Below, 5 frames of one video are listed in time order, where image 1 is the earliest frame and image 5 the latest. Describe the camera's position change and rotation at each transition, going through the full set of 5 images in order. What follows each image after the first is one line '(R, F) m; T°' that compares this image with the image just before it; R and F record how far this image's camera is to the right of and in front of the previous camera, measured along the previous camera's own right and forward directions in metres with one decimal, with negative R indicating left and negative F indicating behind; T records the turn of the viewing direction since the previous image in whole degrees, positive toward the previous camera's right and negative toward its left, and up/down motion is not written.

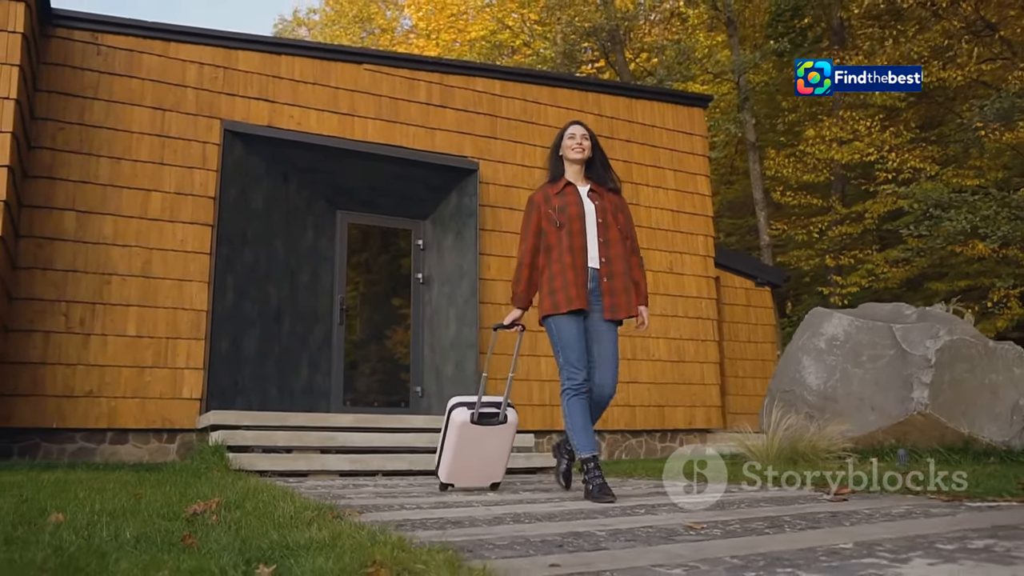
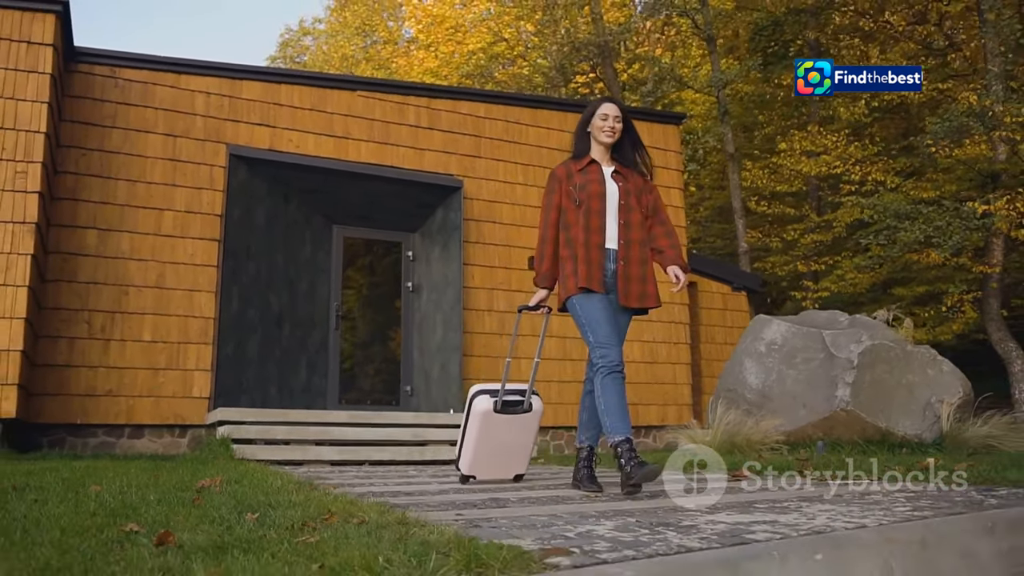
(+0.3, -0.7) m; -1°
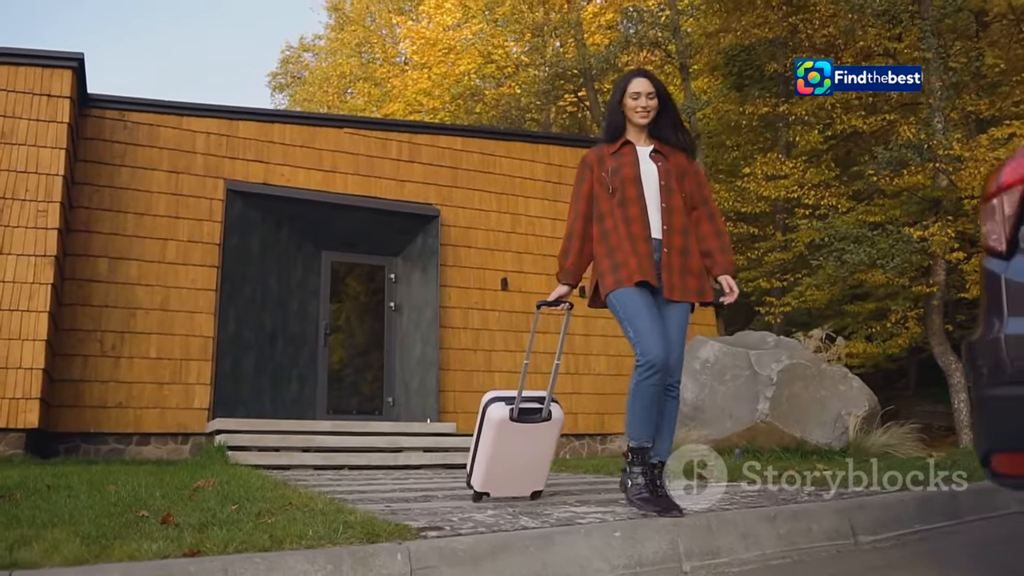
(+0.3, -0.9) m; 0°
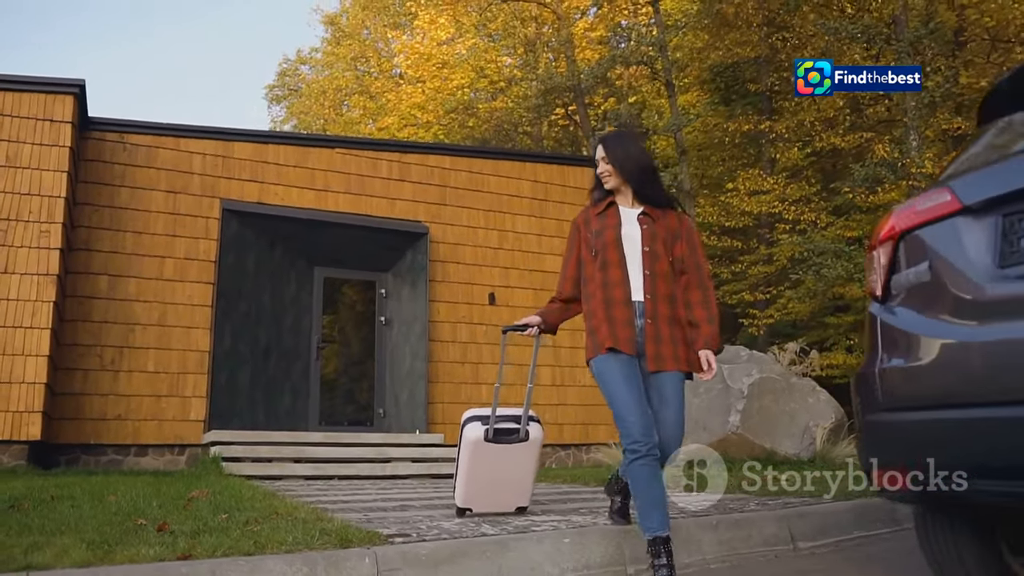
(+0.1, -0.3) m; 0°
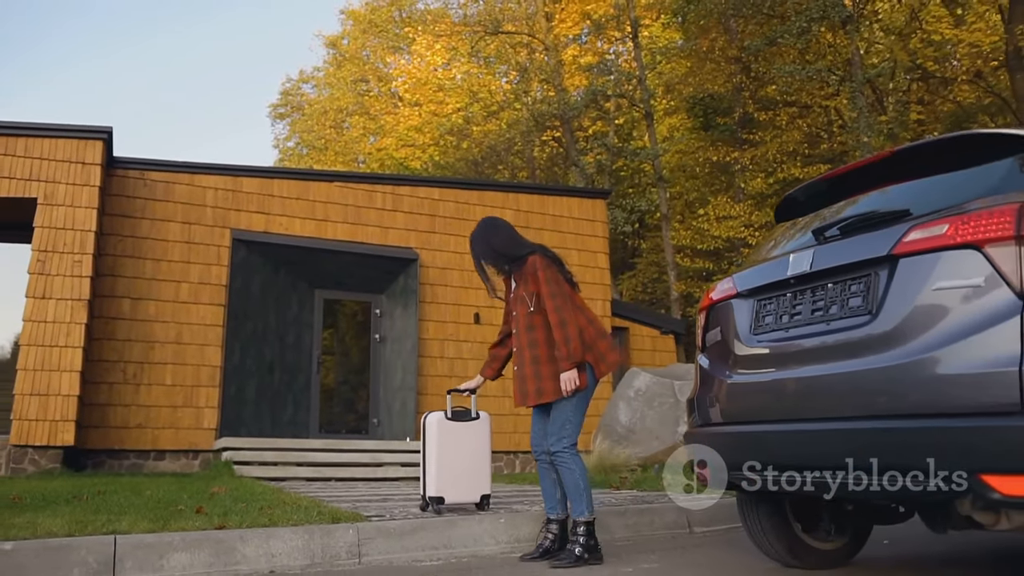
(+0.2, -1.0) m; 0°
